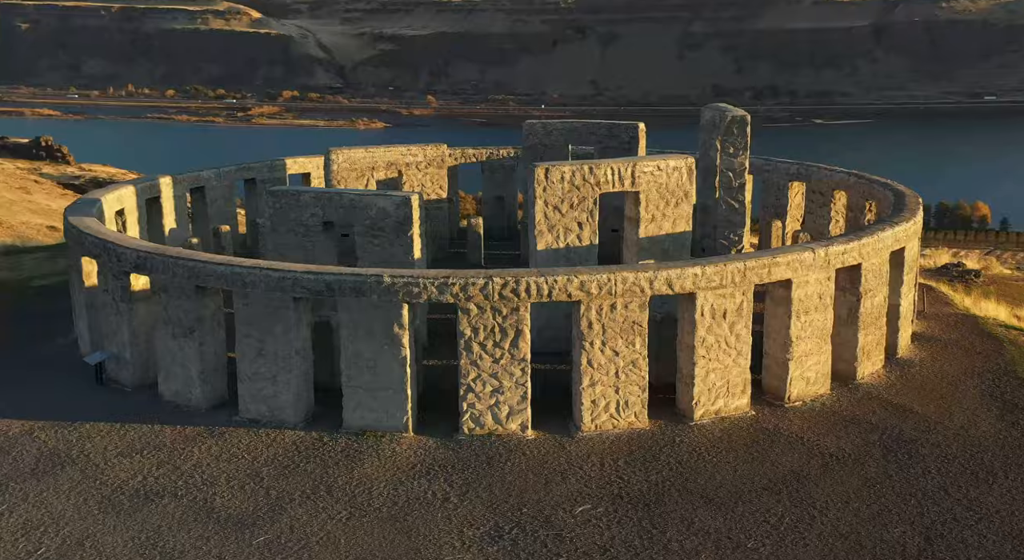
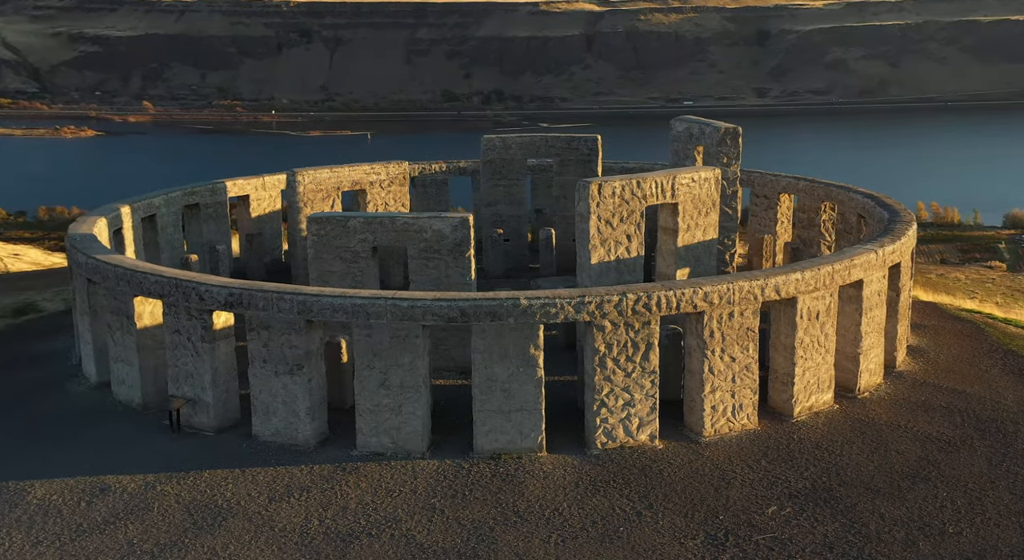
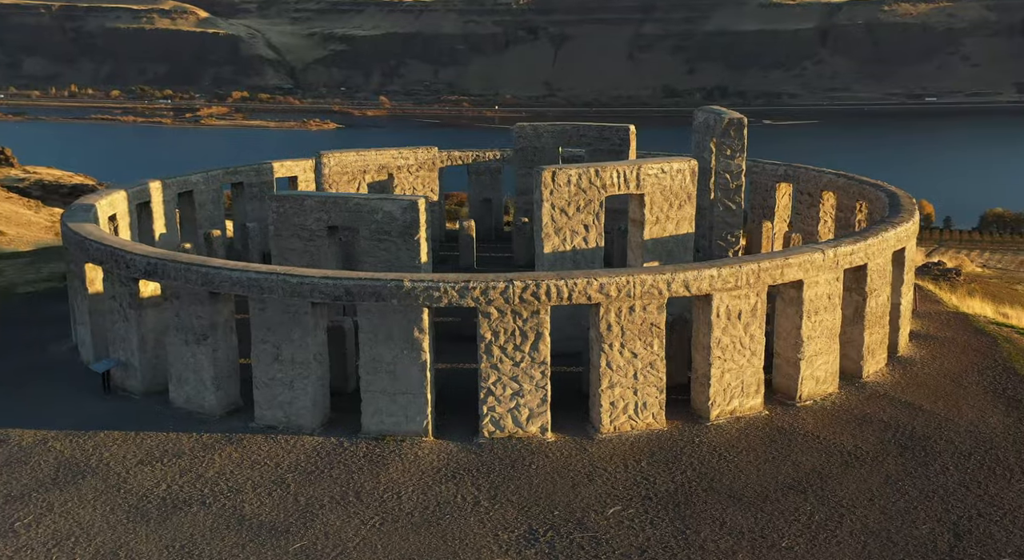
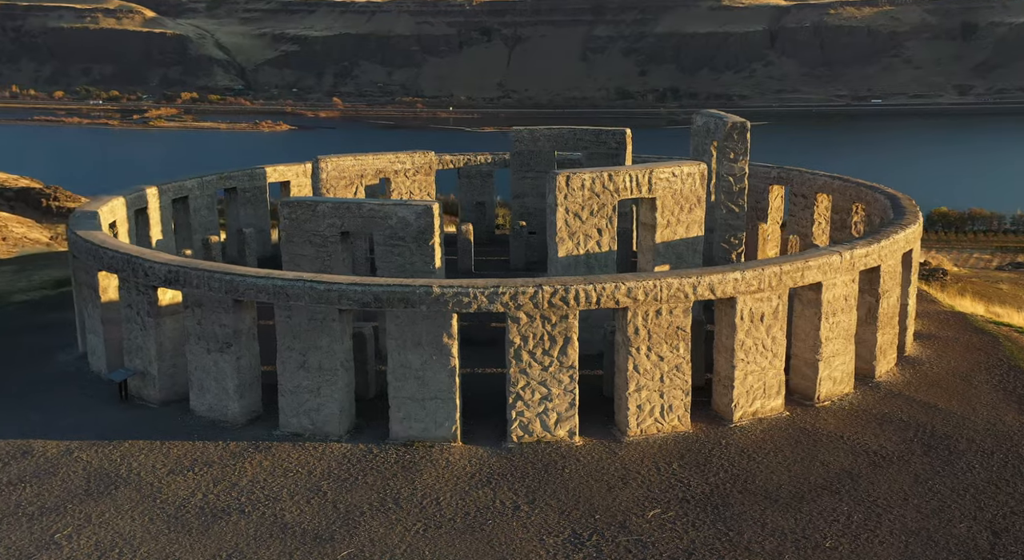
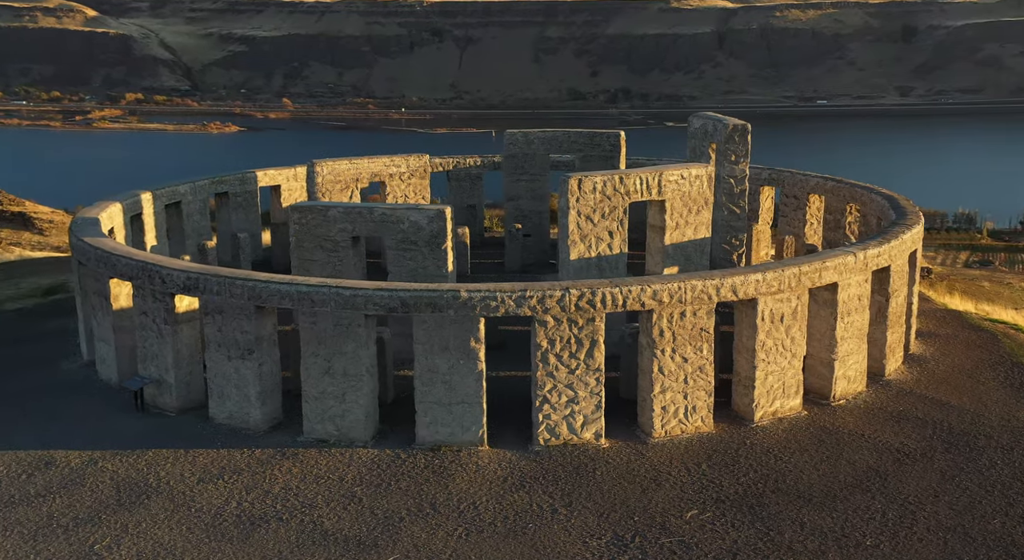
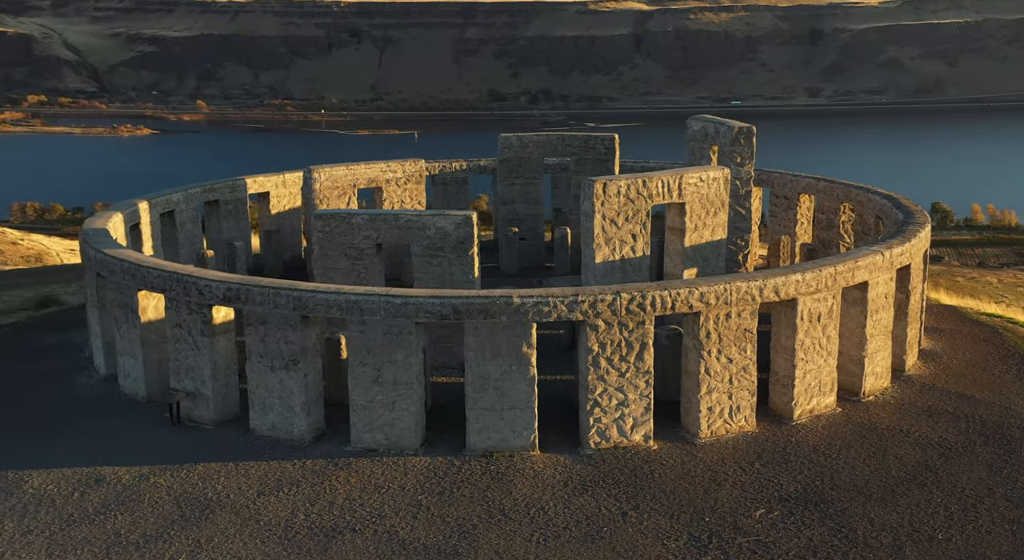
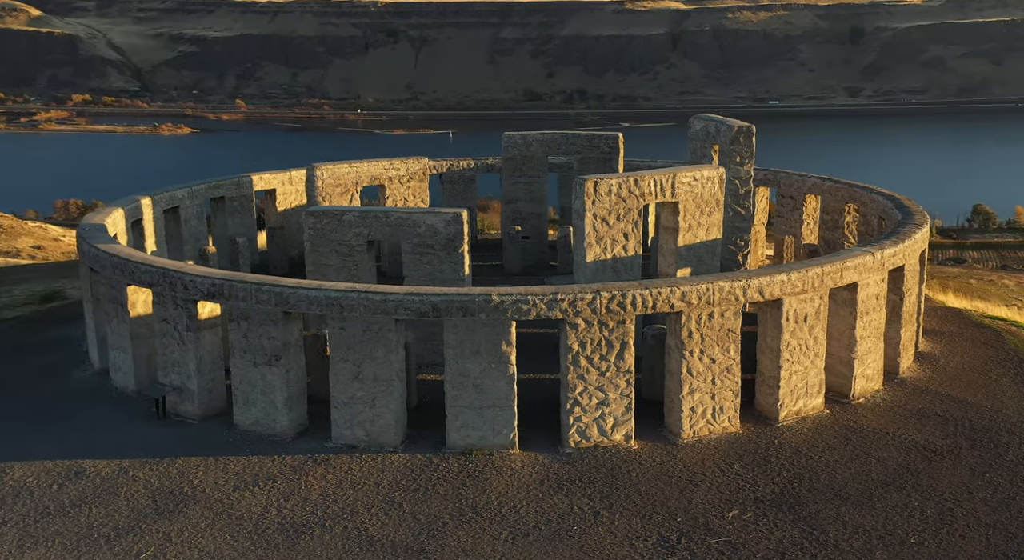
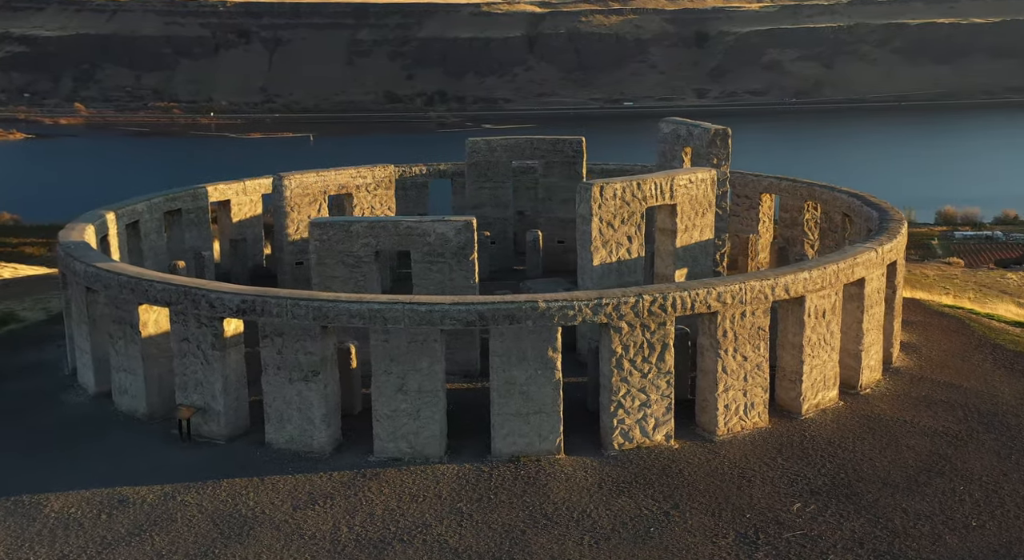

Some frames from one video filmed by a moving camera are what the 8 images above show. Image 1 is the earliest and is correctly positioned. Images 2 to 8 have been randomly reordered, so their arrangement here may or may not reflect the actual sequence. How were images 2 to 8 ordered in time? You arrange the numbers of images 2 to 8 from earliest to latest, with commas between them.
3, 4, 5, 7, 6, 2, 8
